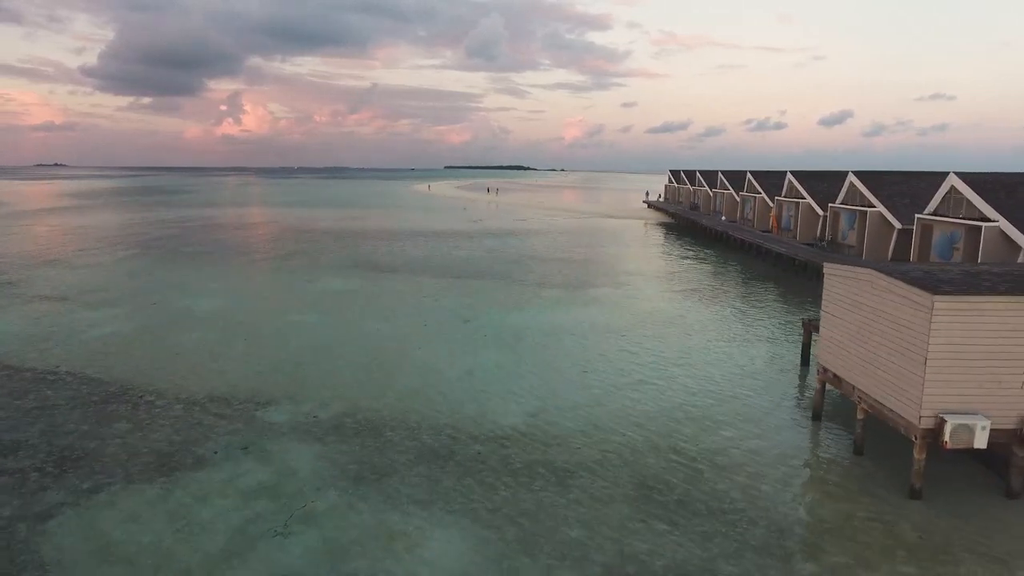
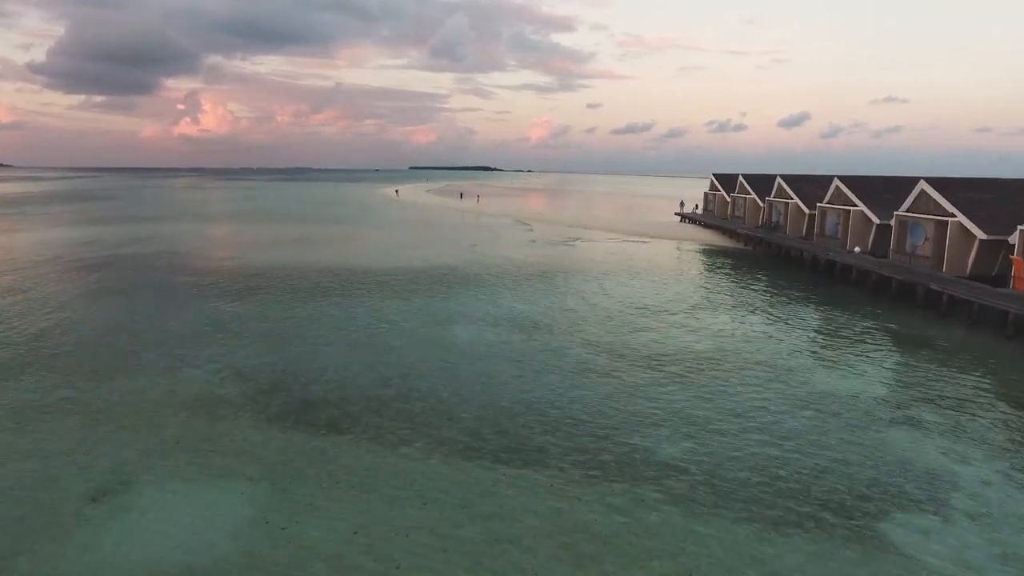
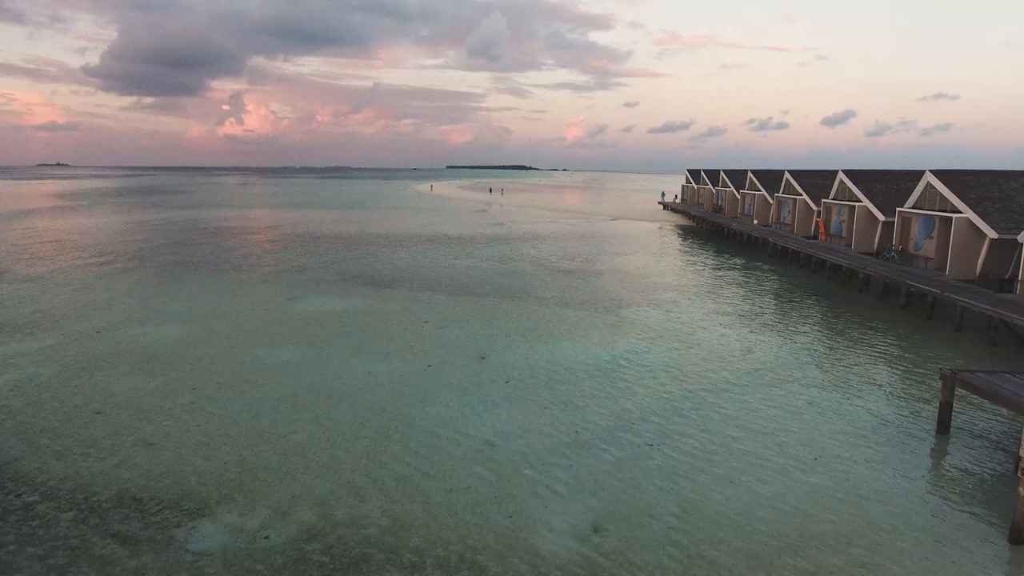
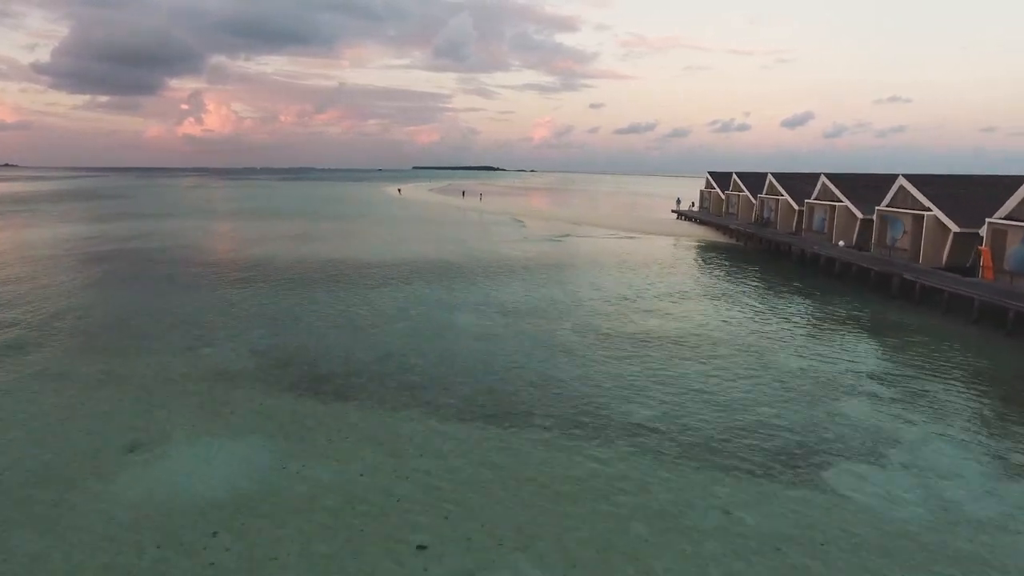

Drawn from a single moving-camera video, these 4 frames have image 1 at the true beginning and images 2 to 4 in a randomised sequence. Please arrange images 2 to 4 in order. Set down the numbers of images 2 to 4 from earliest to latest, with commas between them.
3, 4, 2
